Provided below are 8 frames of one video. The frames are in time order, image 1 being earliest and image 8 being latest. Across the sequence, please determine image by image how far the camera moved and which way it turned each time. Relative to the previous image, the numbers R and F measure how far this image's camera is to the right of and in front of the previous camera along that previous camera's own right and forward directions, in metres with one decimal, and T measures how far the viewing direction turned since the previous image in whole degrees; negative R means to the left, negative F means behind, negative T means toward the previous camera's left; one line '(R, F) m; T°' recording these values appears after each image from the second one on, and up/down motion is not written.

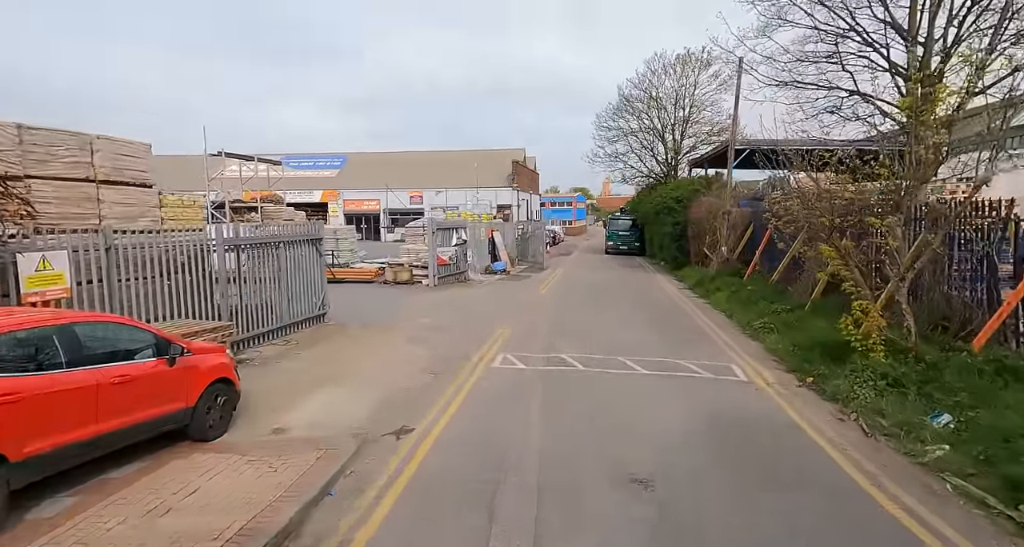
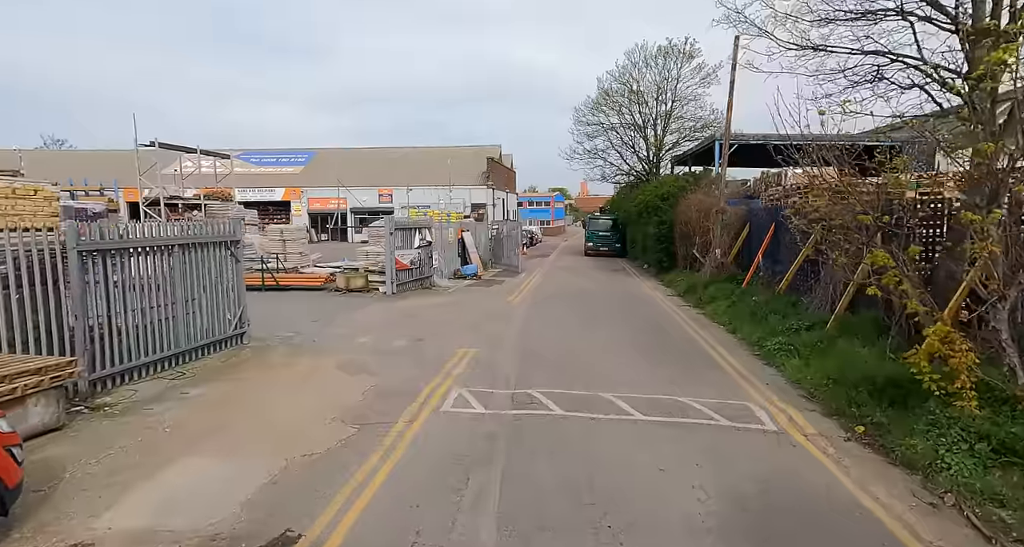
(+0.3, +1.9) m; +2°
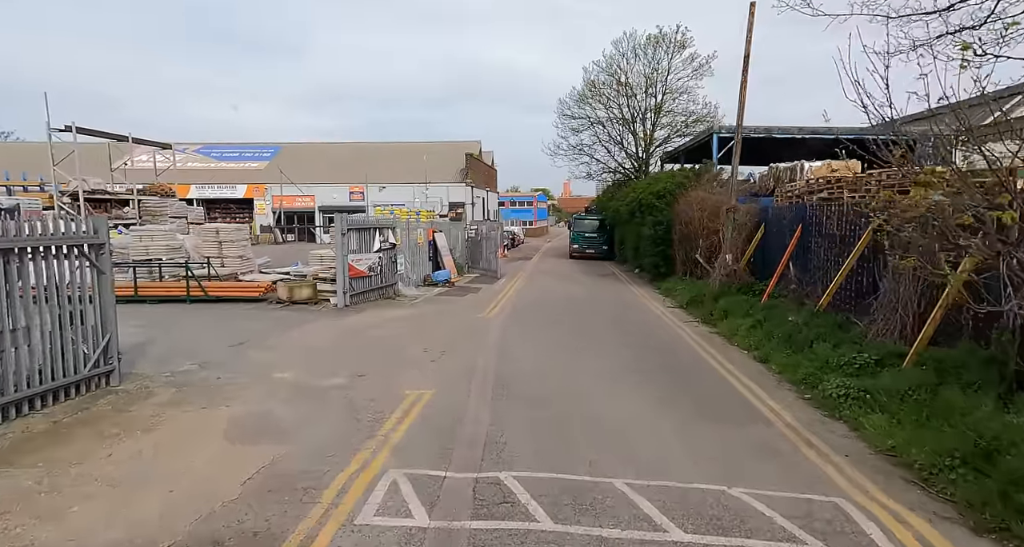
(+0.2, +2.2) m; +2°
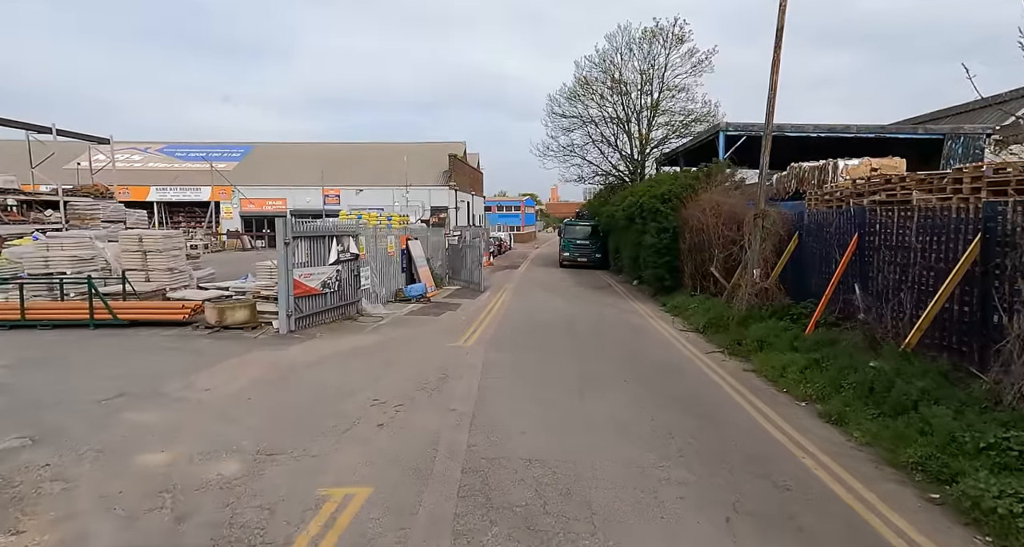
(+0.1, +2.2) m; +1°
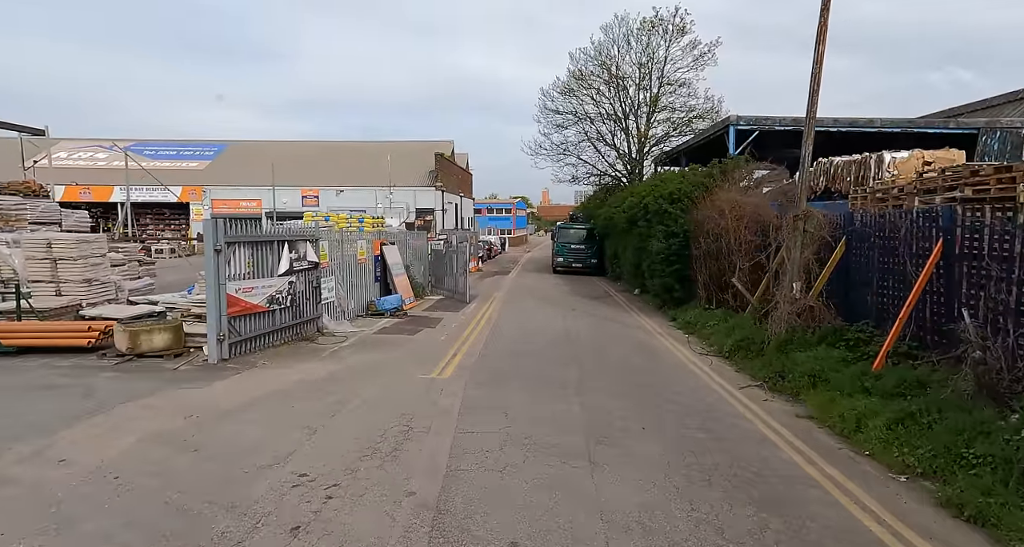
(+0.1, +1.9) m; +1°
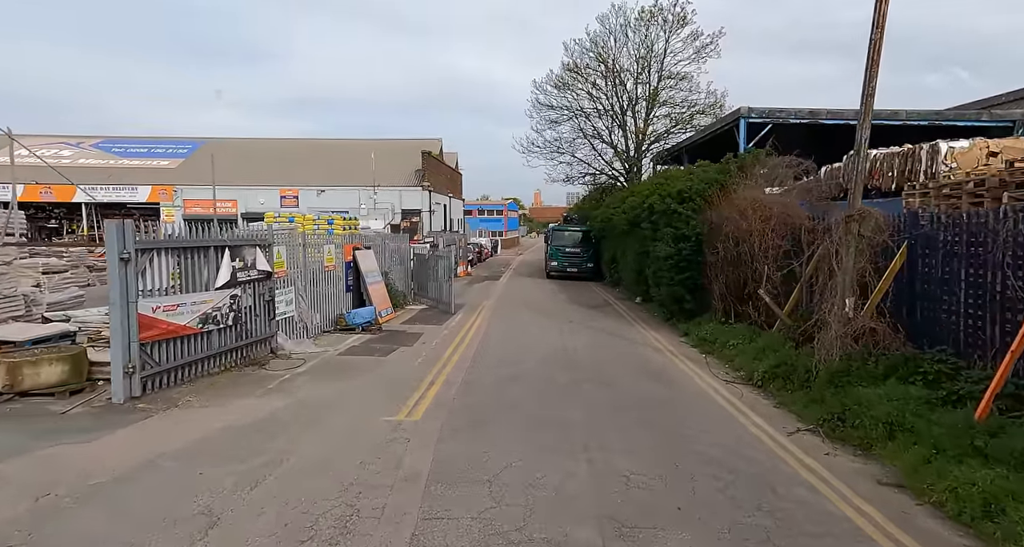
(+0.1, +1.7) m; +1°
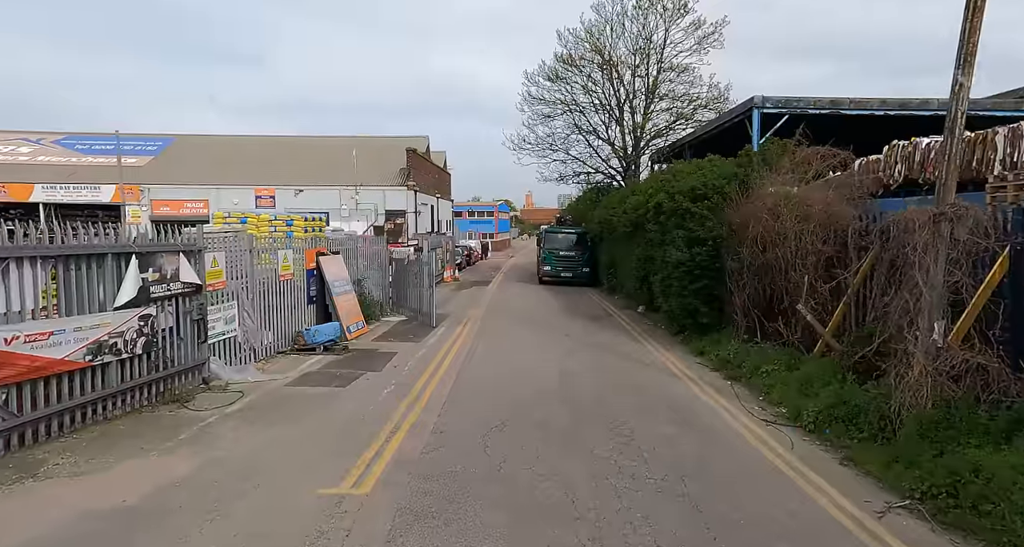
(+0.1, +1.7) m; +1°
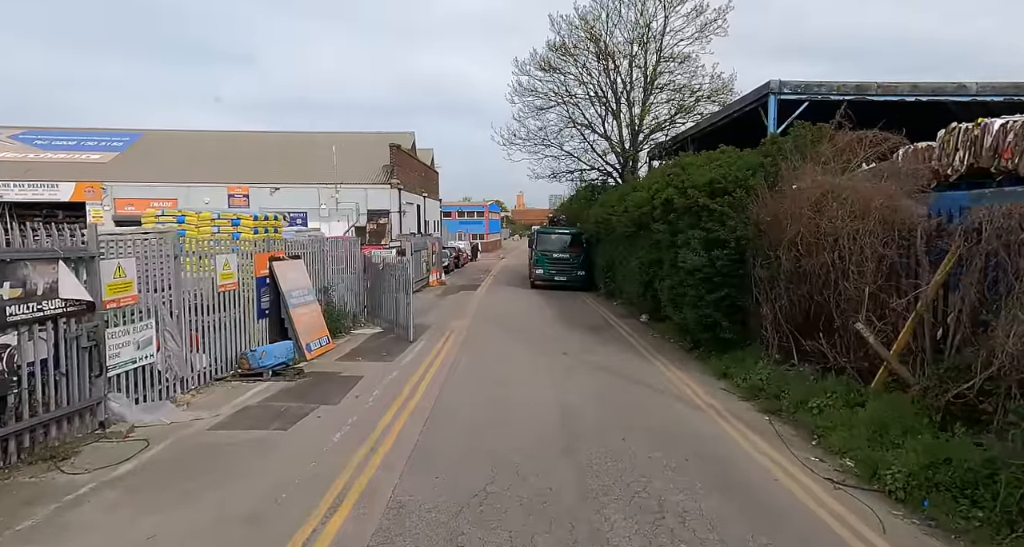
(+0.1, +1.7) m; +1°
